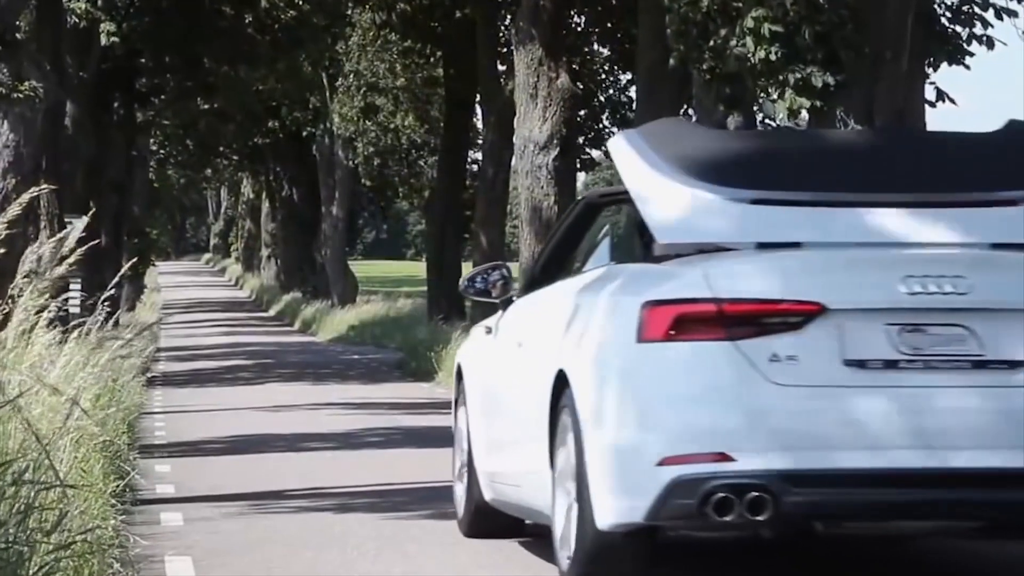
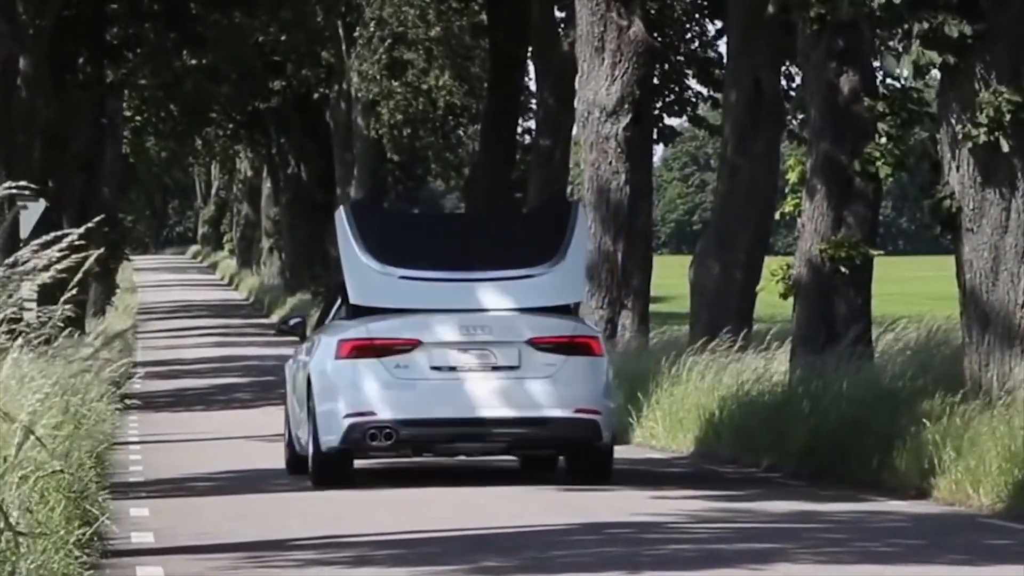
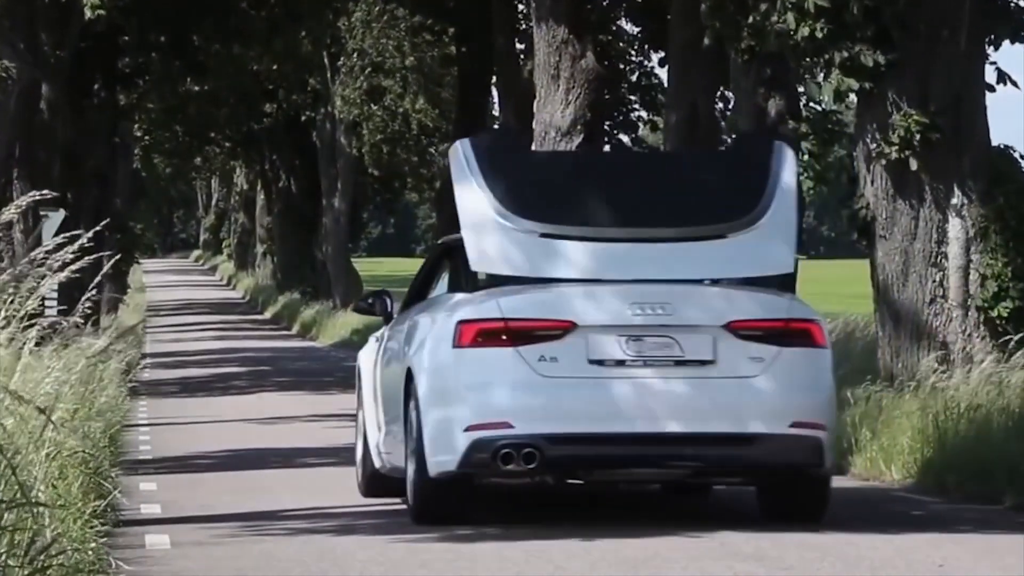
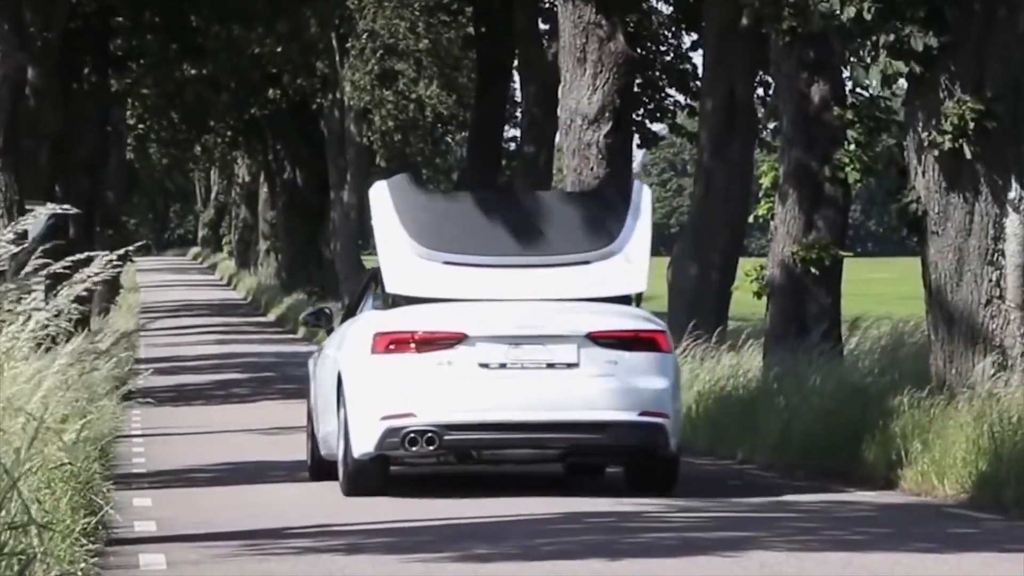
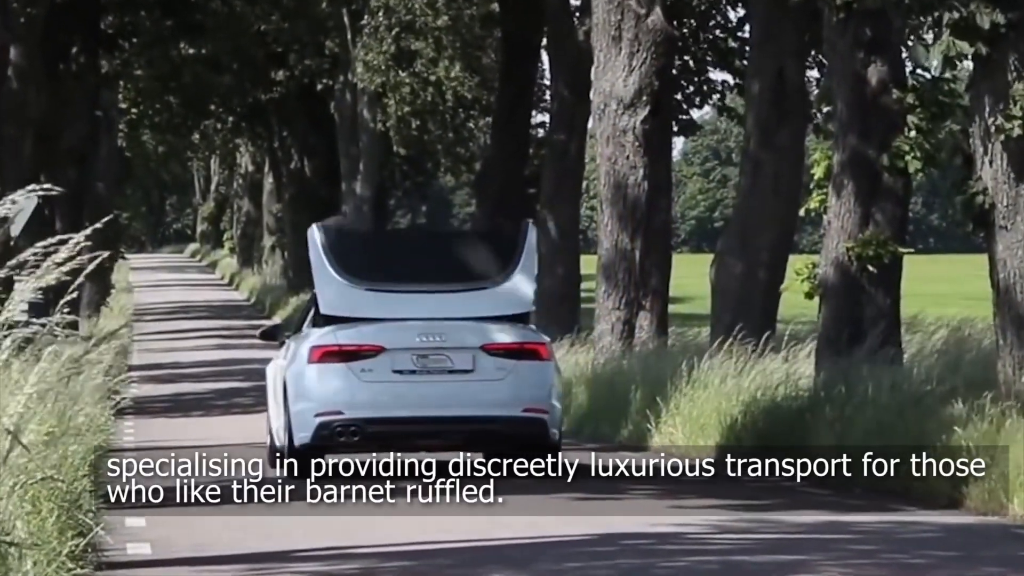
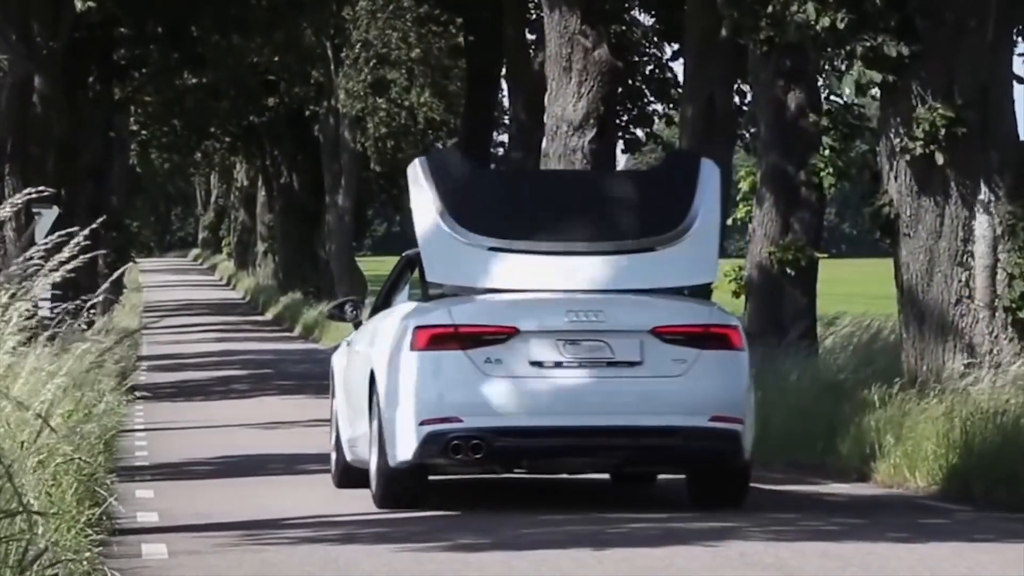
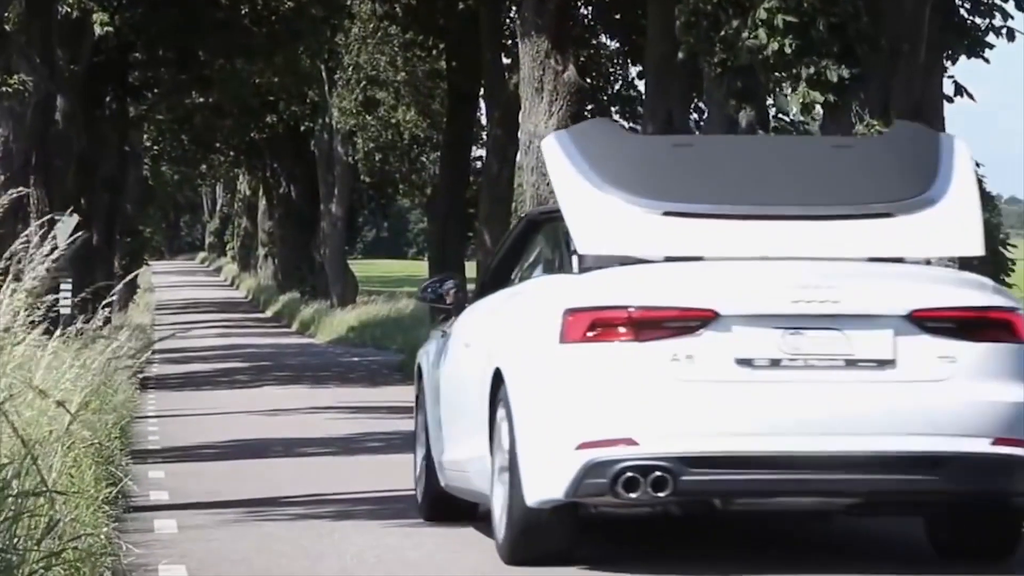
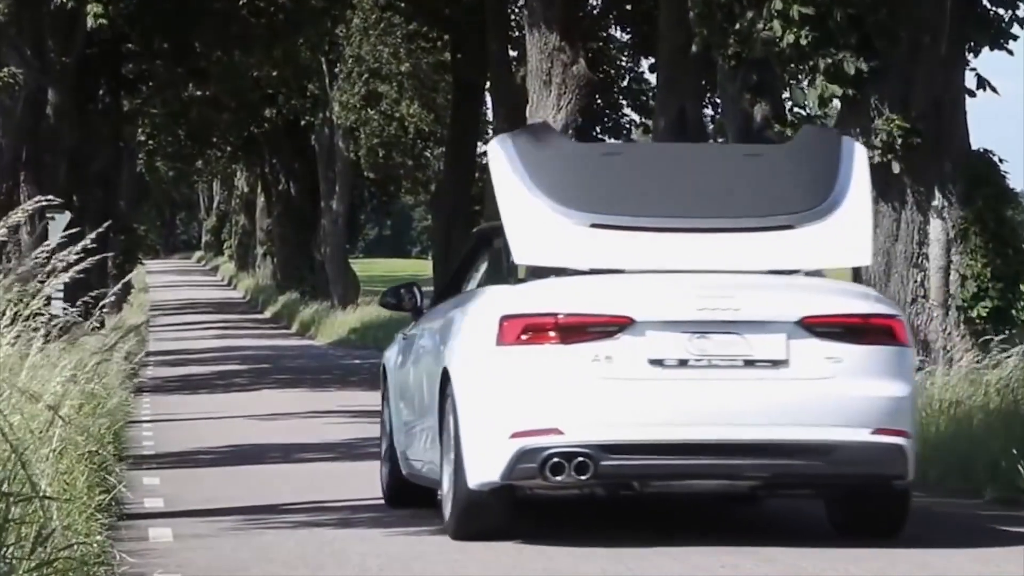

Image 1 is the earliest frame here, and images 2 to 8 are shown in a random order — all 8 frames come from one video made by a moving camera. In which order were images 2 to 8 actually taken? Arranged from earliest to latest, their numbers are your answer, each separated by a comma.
7, 8, 3, 6, 4, 2, 5
